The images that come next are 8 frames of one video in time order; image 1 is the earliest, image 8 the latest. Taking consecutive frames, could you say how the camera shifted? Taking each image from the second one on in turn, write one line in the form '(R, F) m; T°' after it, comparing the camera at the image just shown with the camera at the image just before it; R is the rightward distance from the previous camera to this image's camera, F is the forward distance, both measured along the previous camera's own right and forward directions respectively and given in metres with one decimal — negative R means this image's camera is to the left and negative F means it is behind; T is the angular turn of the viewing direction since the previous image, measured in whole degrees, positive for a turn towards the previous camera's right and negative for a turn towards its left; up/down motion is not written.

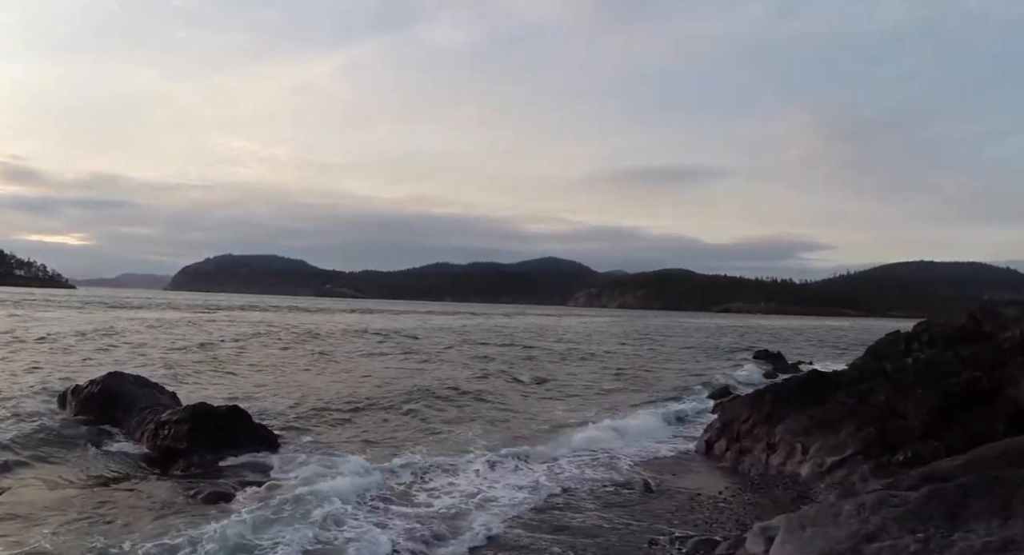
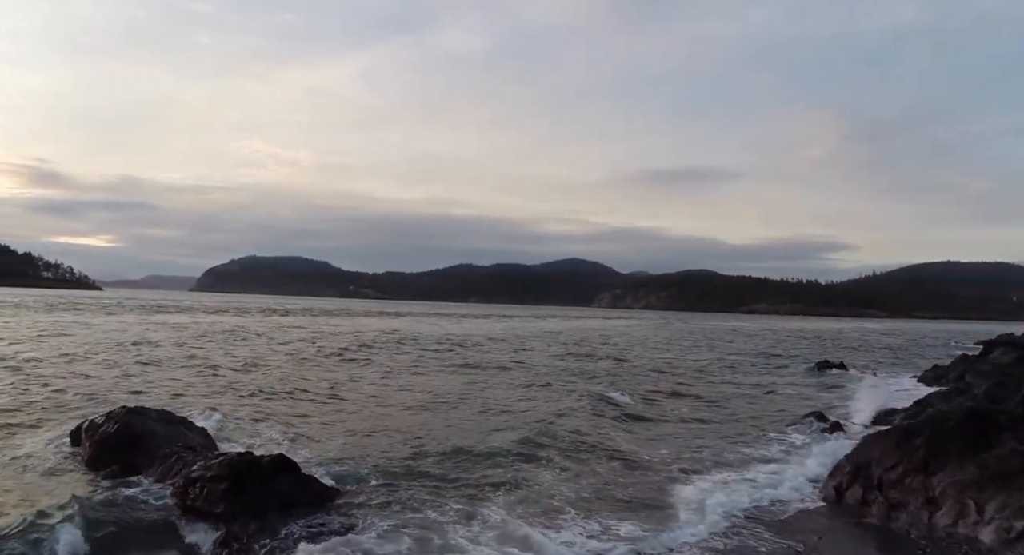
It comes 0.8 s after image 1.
(-0.7, +1.4) m; -2°
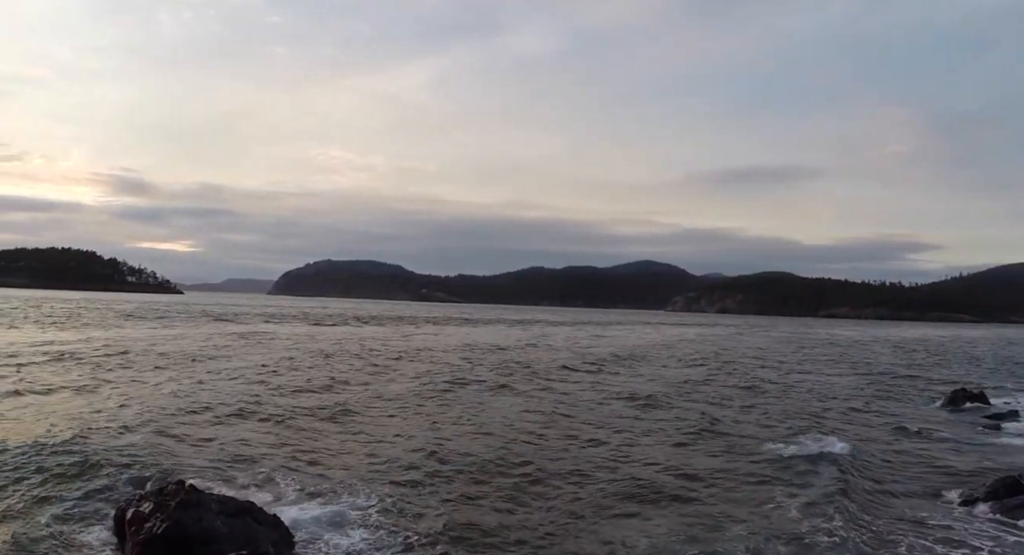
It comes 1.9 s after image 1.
(-0.6, +1.7) m; -5°
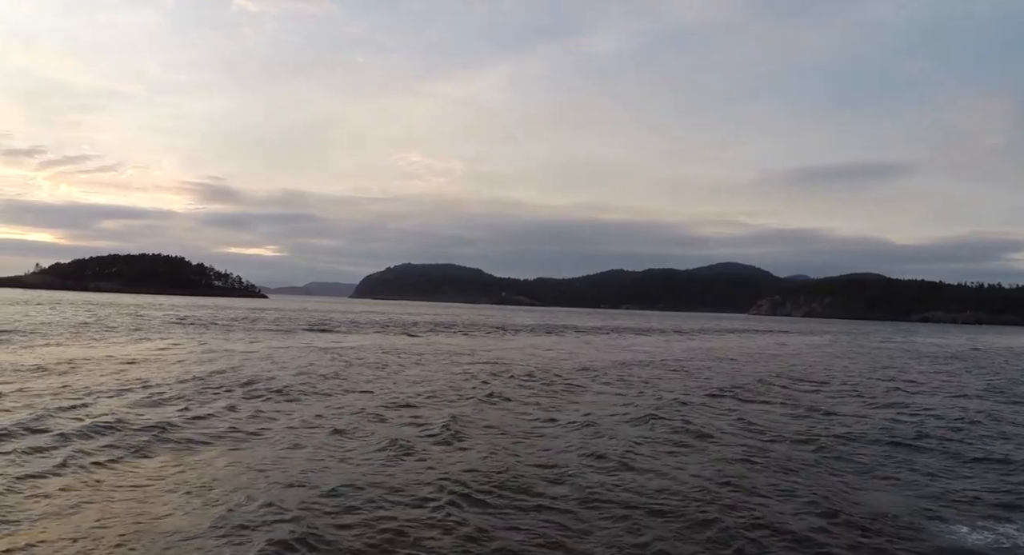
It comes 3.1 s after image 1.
(-0.7, +2.1) m; -6°
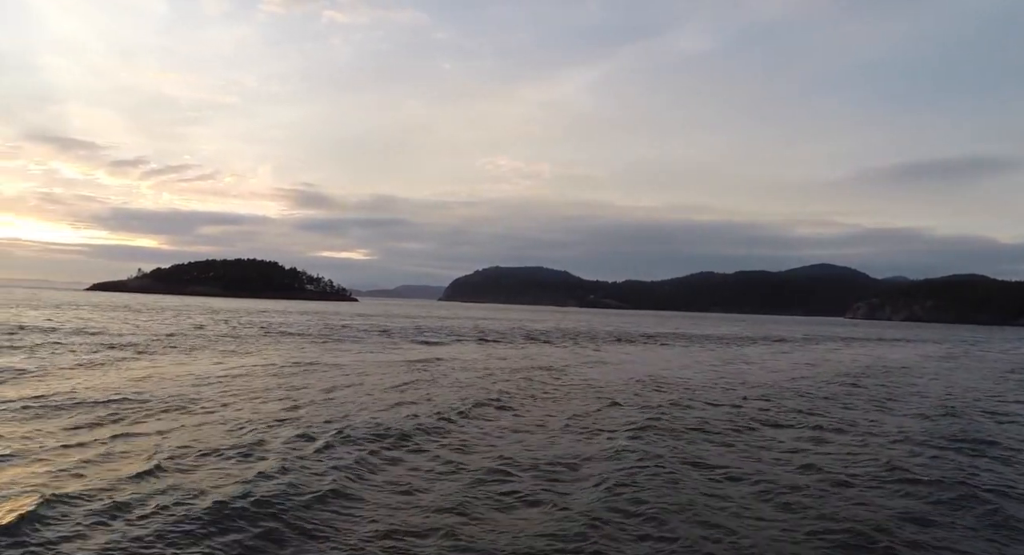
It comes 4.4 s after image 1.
(-0.8, +1.9) m; -6°
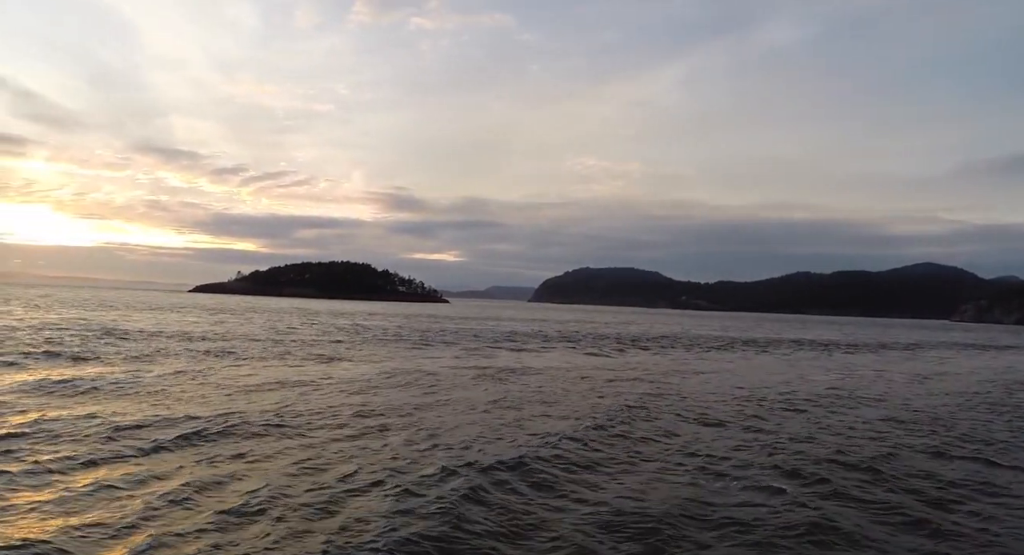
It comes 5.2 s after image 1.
(-0.1, +1.0) m; -7°
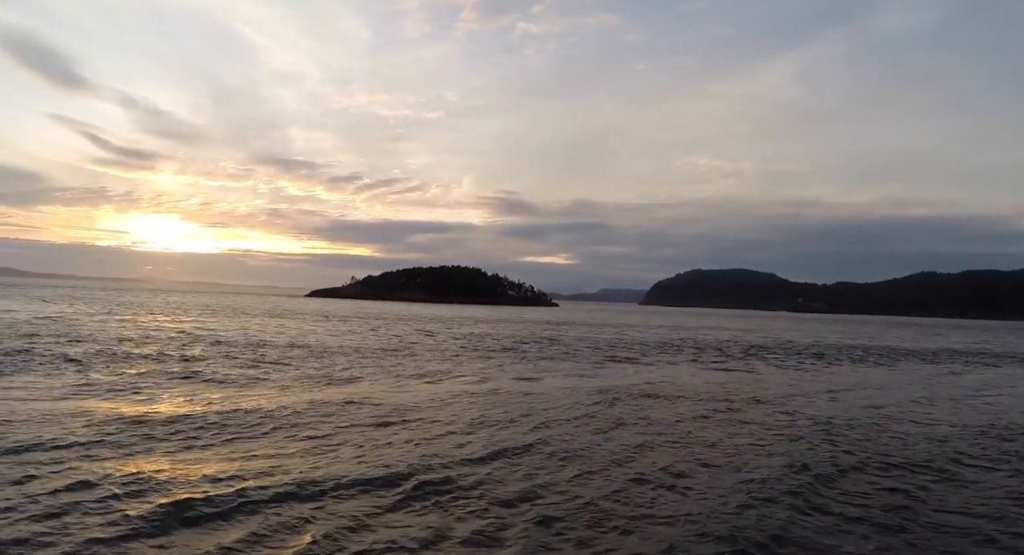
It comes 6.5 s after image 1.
(-0.3, +1.5) m; -8°
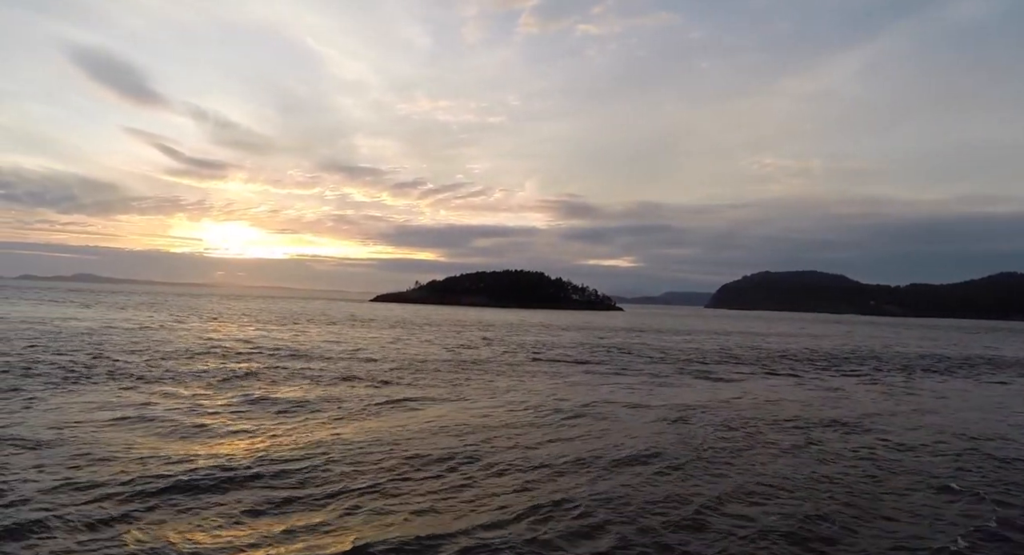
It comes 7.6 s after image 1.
(-0.1, +0.8) m; -5°
